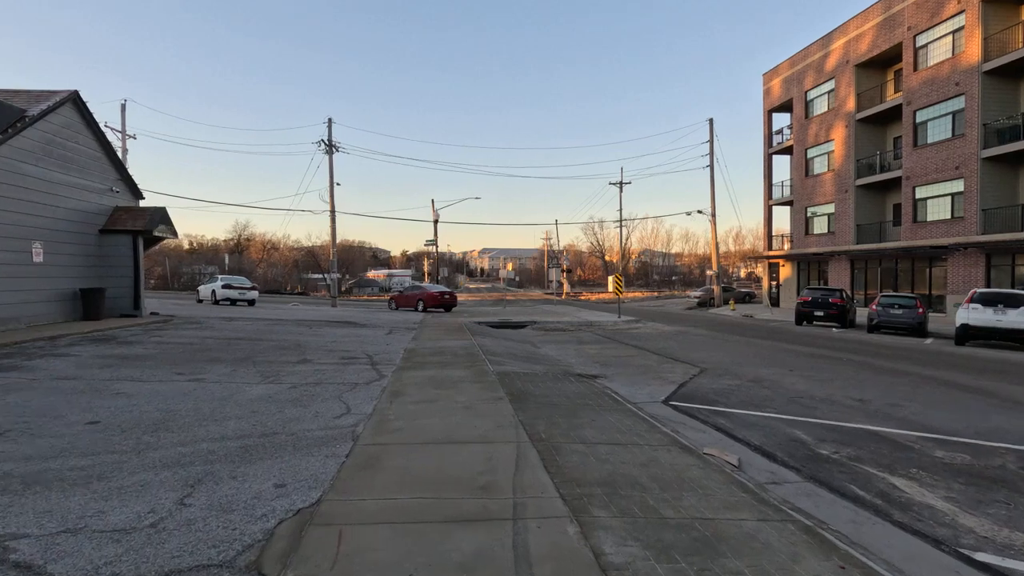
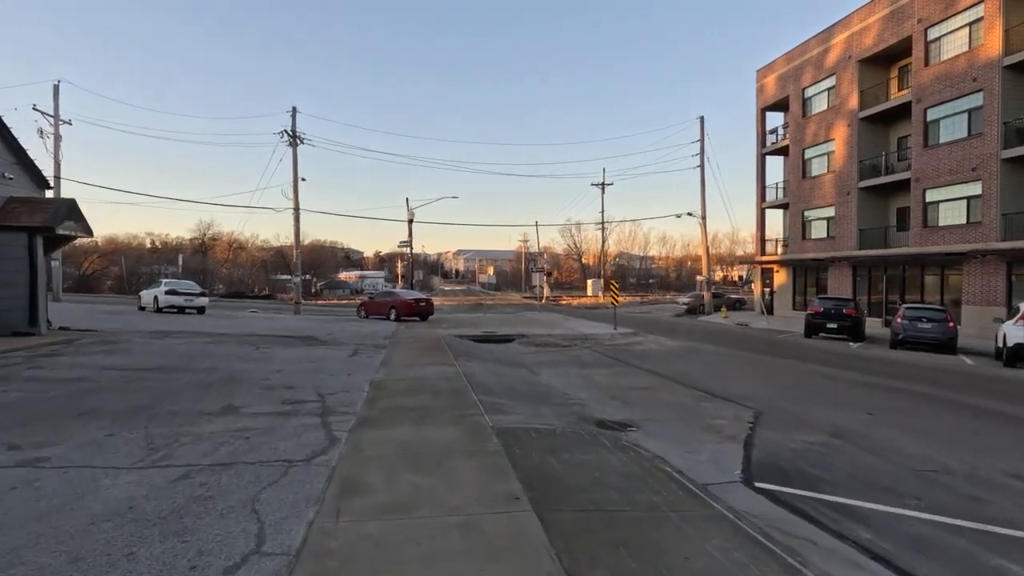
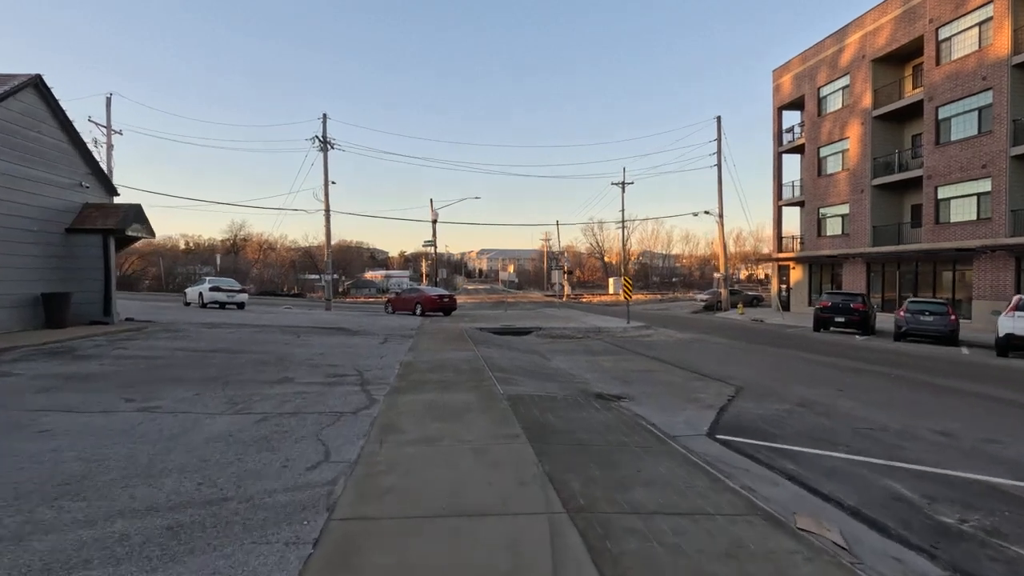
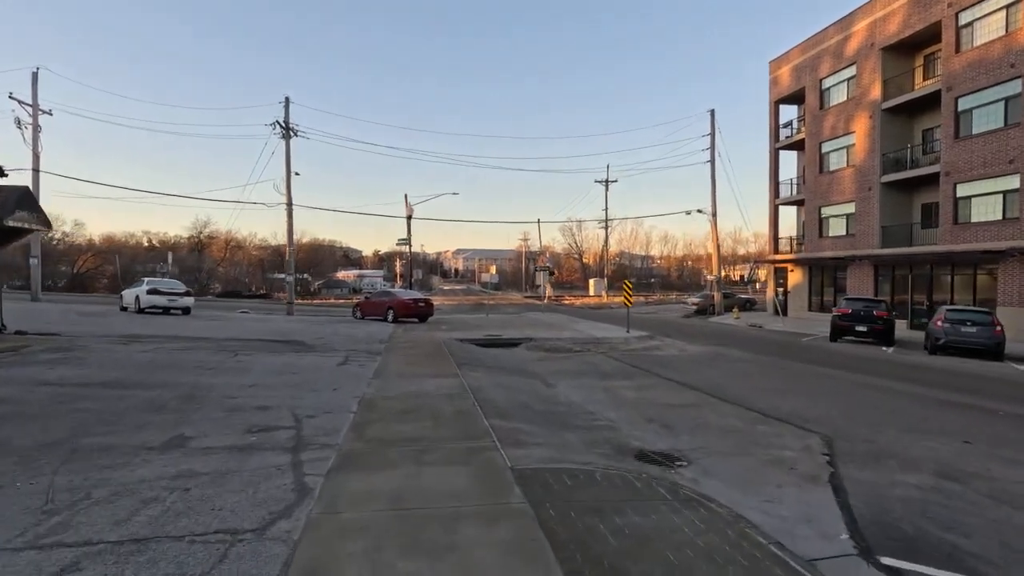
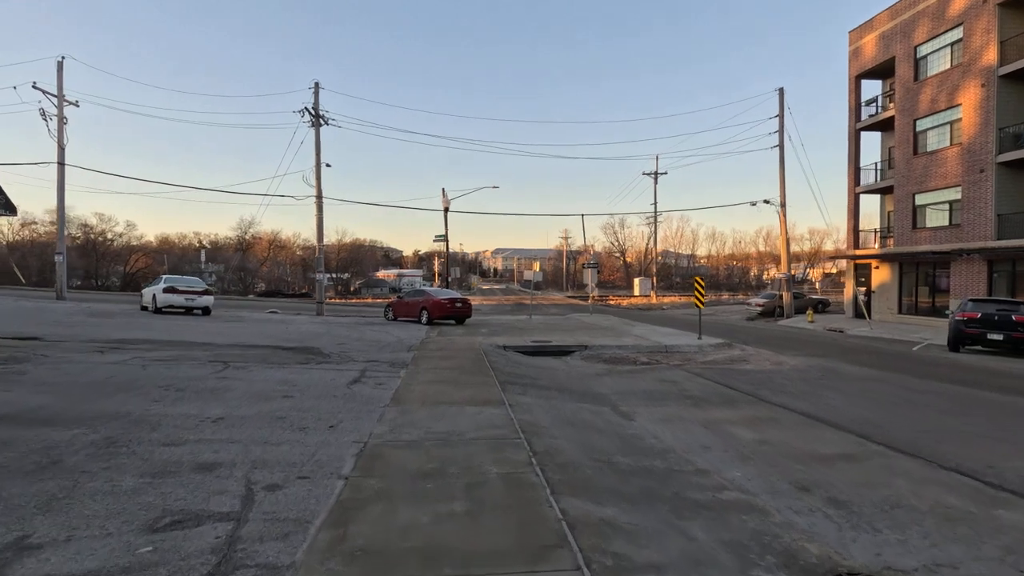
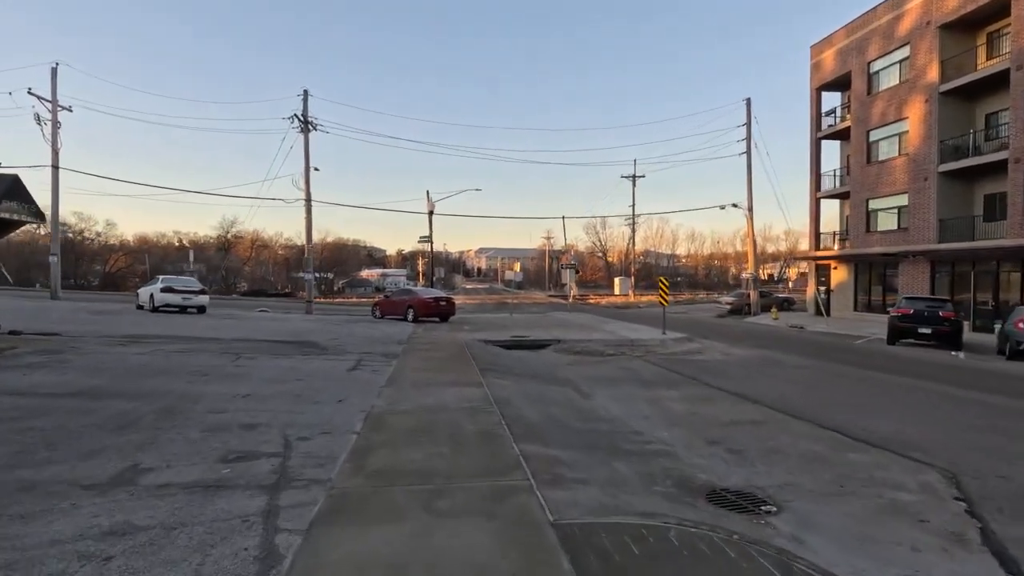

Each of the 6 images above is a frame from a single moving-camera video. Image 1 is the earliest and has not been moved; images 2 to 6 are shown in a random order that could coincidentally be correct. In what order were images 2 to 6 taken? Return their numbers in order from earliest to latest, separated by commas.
3, 2, 4, 6, 5
